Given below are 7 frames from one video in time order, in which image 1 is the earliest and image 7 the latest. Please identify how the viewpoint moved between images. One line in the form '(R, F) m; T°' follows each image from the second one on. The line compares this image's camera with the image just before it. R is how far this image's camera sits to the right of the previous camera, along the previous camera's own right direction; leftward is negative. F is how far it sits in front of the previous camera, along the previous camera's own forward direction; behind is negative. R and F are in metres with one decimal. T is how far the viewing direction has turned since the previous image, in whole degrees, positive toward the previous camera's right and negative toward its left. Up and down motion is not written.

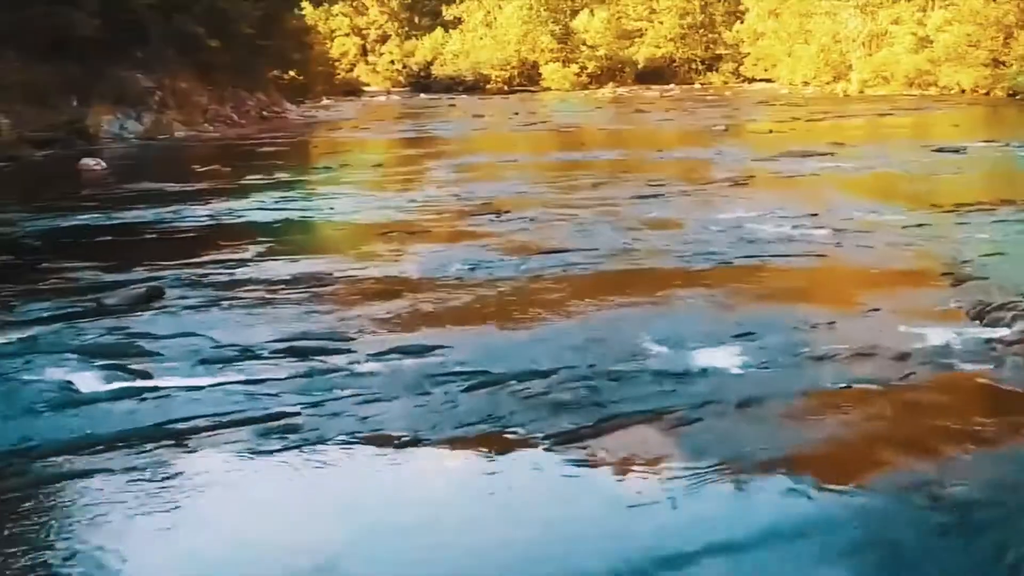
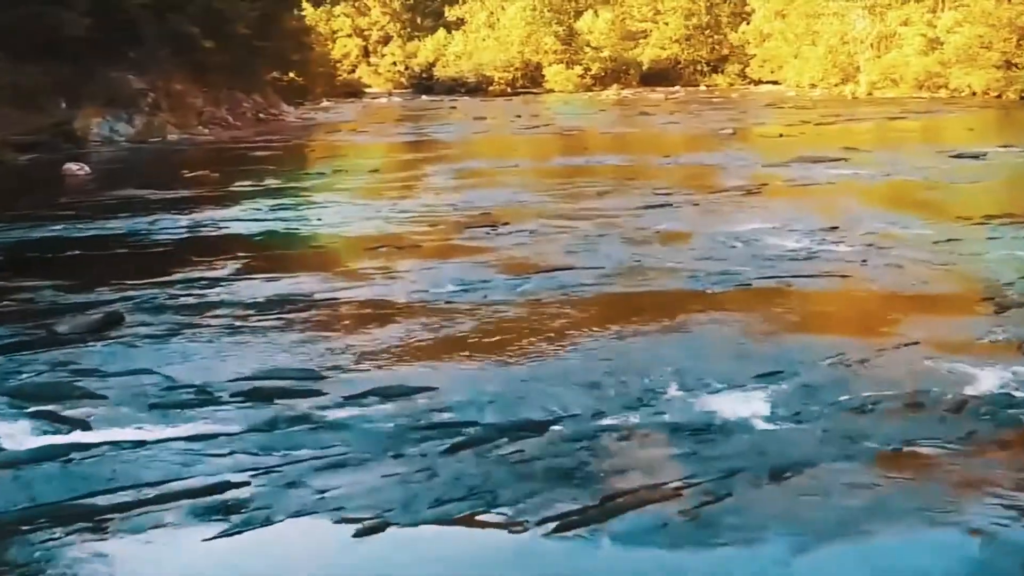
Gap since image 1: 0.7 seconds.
(0.0, +0.6) m; 0°
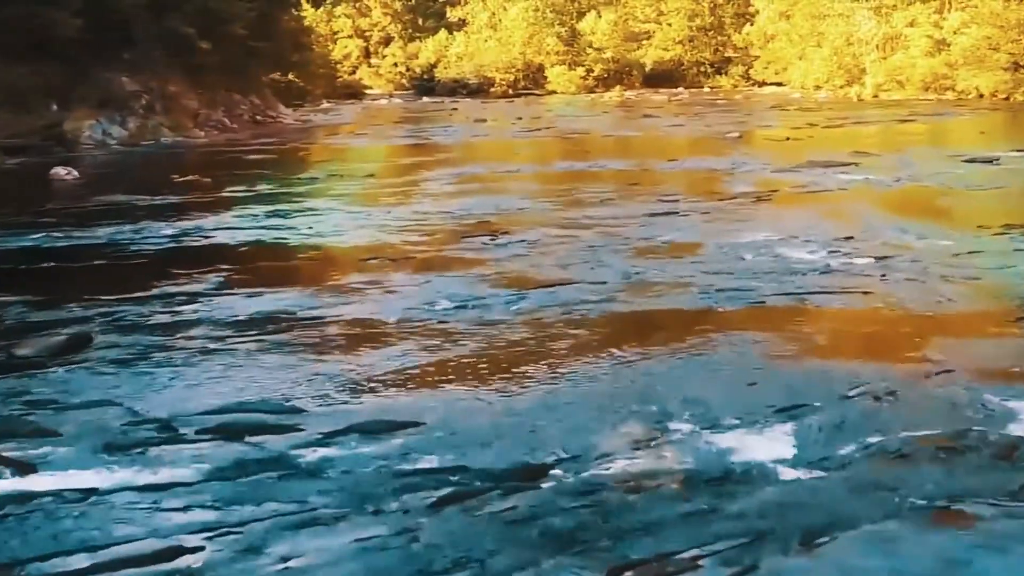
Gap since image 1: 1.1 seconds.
(0.0, +0.4) m; 0°
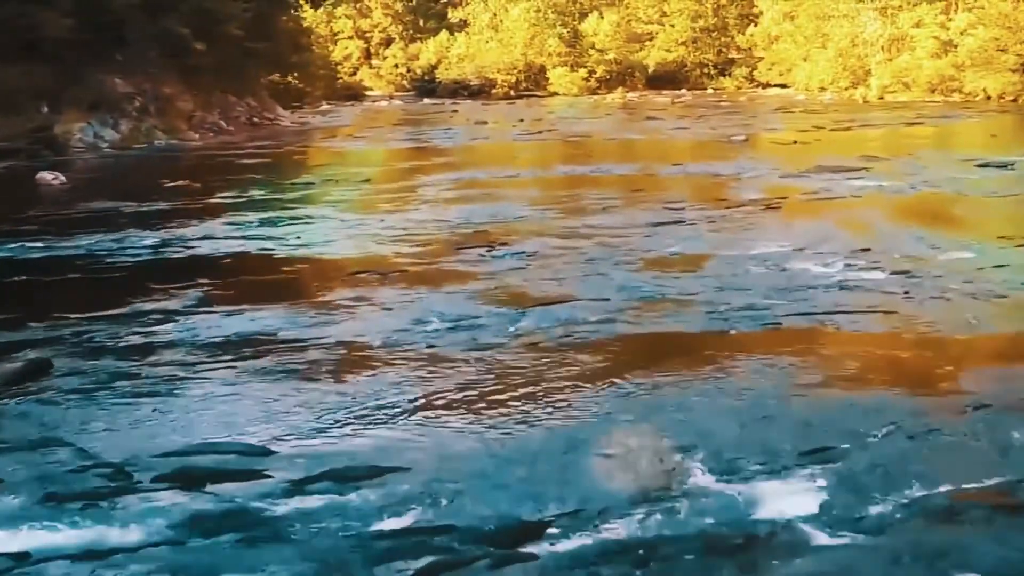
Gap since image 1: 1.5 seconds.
(0.0, +0.4) m; 0°
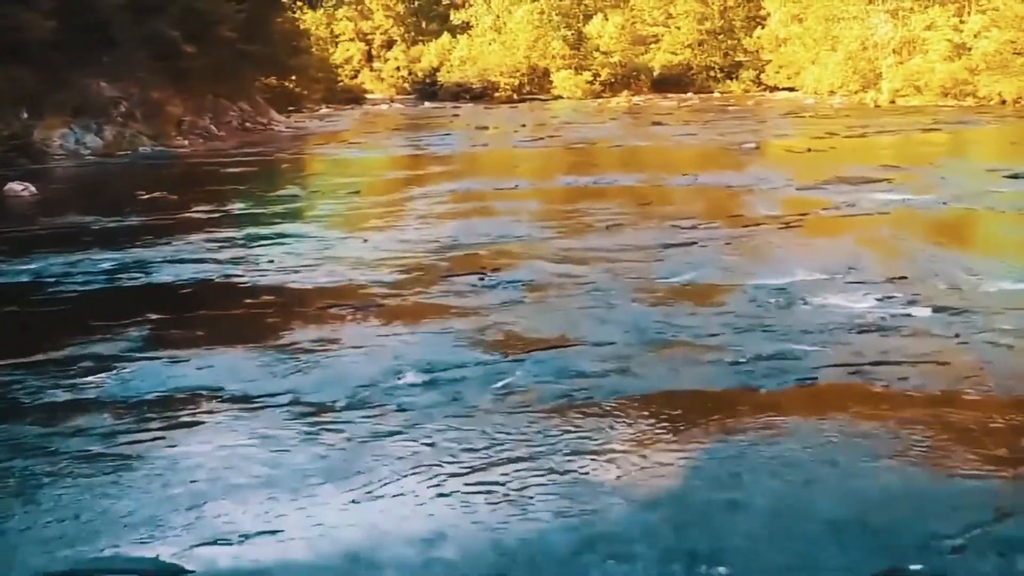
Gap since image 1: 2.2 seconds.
(+0.1, +0.9) m; 0°
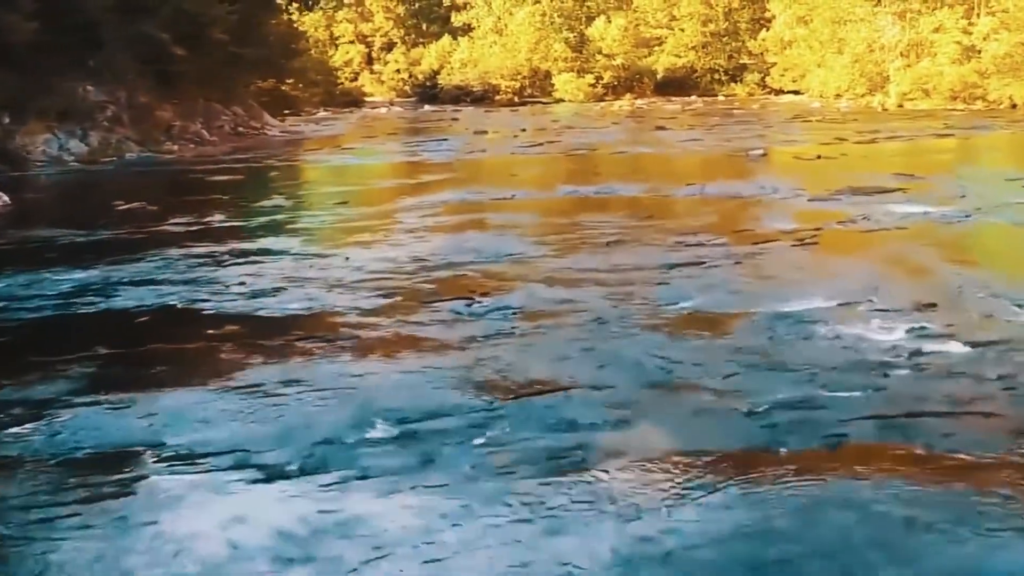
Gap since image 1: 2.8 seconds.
(+0.1, +0.7) m; 0°
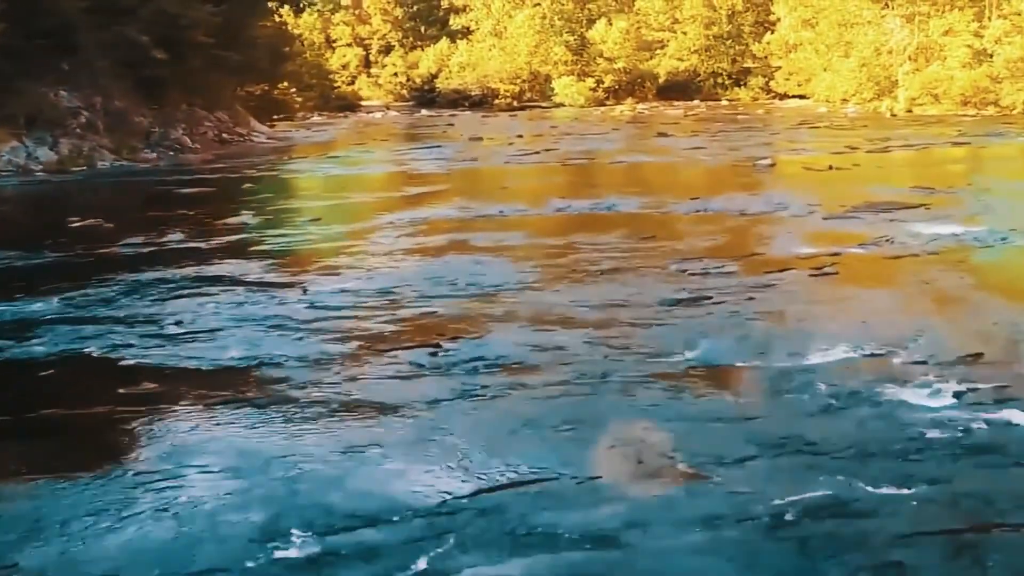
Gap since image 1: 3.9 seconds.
(+0.1, +1.0) m; 0°
